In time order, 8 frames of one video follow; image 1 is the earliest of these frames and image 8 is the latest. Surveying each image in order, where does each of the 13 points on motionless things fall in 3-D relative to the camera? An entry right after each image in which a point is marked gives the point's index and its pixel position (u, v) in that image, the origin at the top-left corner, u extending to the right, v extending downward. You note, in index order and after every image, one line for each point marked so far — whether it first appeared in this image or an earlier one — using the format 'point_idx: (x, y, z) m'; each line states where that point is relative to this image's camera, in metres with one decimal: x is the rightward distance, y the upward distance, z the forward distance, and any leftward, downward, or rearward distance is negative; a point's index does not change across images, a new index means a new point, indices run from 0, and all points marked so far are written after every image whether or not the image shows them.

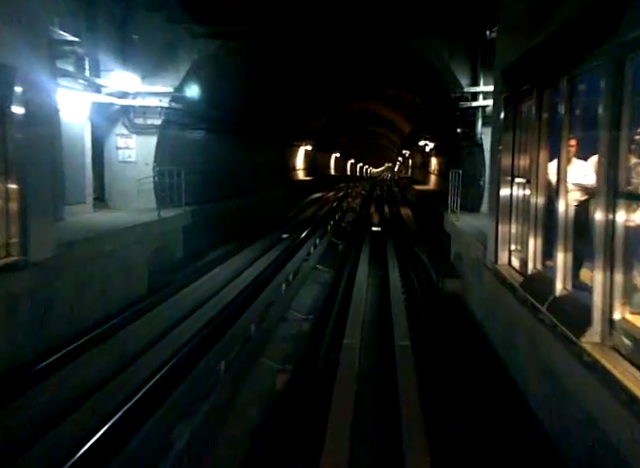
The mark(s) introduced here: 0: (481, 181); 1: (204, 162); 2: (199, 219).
0: (+3.4, +1.1, +9.8) m
1: (-3.1, +1.9, +12.6) m
2: (-2.8, +0.3, +10.5) m
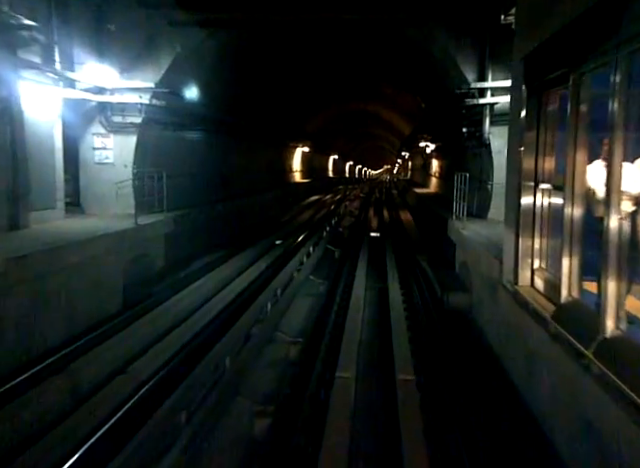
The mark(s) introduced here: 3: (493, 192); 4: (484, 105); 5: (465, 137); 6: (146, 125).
0: (+3.3, +1.0, +9.0) m
1: (-3.3, +1.8, +11.8) m
2: (-2.9, +0.2, +9.7) m
3: (+3.4, +0.8, +9.0) m
4: (+3.1, +2.4, +8.6) m
5: (+3.3, +2.2, +10.5) m
6: (-3.4, +2.1, +9.0) m
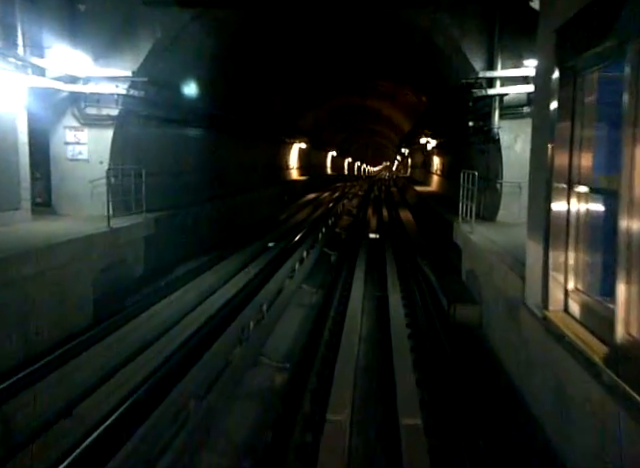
0: (+3.2, +0.9, +8.3) m
1: (-3.4, +1.7, +11.0) m
2: (-3.0, +0.1, +9.0) m
3: (+3.2, +0.7, +8.2) m
4: (+2.9, +2.3, +7.9) m
5: (+3.2, +2.1, +9.8) m
6: (-3.5, +2.1, +8.3) m
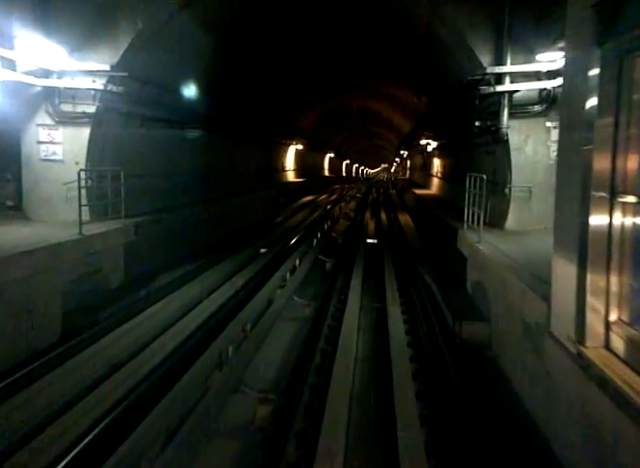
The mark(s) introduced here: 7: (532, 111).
0: (+3.1, +0.8, +7.7) m
1: (-3.5, +1.6, +10.4) m
2: (-3.1, 0.0, +8.3) m
3: (+3.1, +0.6, +7.6) m
4: (+2.9, +2.2, +7.2) m
5: (+3.1, +2.0, +9.2) m
6: (-3.6, +1.9, +7.6) m
7: (+3.3, +2.0, +7.4) m
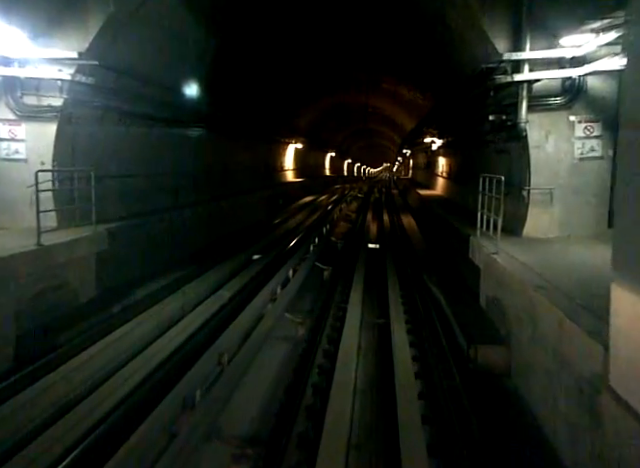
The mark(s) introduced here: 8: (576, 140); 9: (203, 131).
0: (+3.0, +0.6, +6.8) m
1: (-3.5, +1.5, +9.6) m
2: (-3.2, -0.1, +7.5) m
3: (+3.1, +0.5, +6.8) m
4: (+2.8, +2.1, +6.4) m
5: (+3.0, +1.9, +8.3) m
6: (-3.7, +1.8, +6.8) m
7: (+3.3, +1.8, +6.5) m
8: (+3.7, +1.4, +6.6) m
9: (-3.1, +2.7, +12.2) m
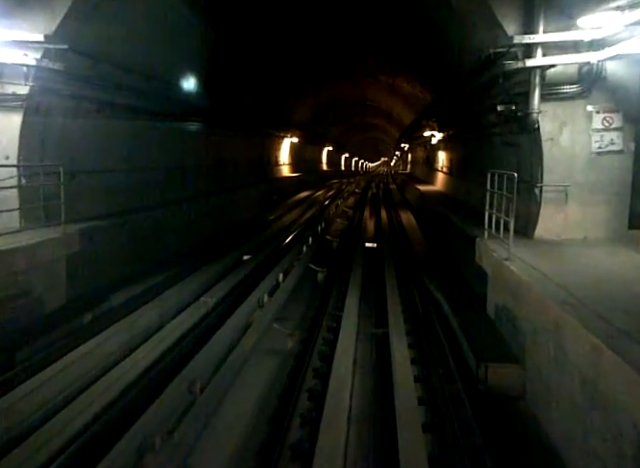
0: (+2.9, +0.6, +6.2) m
1: (-3.7, +1.5, +9.0) m
2: (-3.3, -0.1, +6.9) m
3: (+3.0, +0.5, +6.2) m
4: (+2.7, +2.1, +5.8) m
5: (+2.9, +1.9, +7.7) m
6: (-3.8, +1.8, +6.2) m
7: (+3.2, +1.8, +5.9) m
8: (+3.6, +1.3, +6.0) m
9: (-3.2, +2.7, +11.5) m
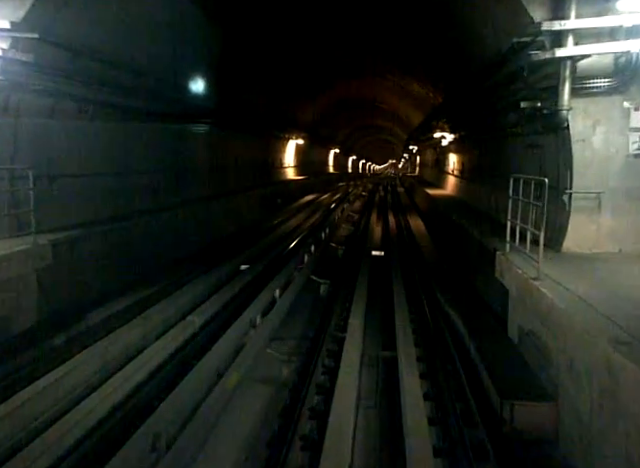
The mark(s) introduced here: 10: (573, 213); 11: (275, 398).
0: (+2.9, +0.5, +5.5) m
1: (-3.6, +1.4, +8.3) m
2: (-3.3, -0.3, +6.3) m
3: (+3.0, +0.3, +5.5) m
4: (+2.7, +1.9, +5.1) m
5: (+3.0, +1.7, +7.0) m
6: (-3.8, +1.7, +5.6) m
7: (+3.2, +1.7, +5.2) m
8: (+3.6, +1.2, +5.3) m
9: (-3.1, +2.6, +10.9) m
10: (+3.0, +0.2, +5.5) m
11: (-0.5, -1.7, +4.7) m
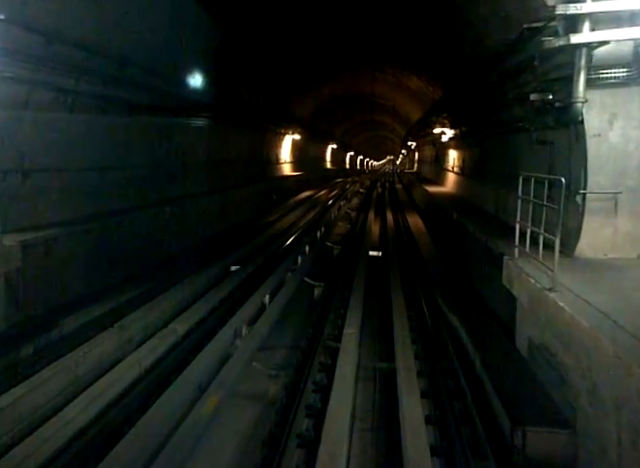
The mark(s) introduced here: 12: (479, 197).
0: (+2.9, +0.4, +5.1) m
1: (-3.7, +1.4, +7.9) m
2: (-3.4, -0.3, +5.8) m
3: (+2.9, +0.3, +5.0) m
4: (+2.6, +1.9, +4.6) m
5: (+2.9, +1.7, +6.6) m
6: (-3.8, +1.7, +5.1) m
7: (+3.1, +1.6, +4.8) m
8: (+3.5, +1.1, +4.9) m
9: (-3.2, +2.6, +10.5) m
10: (+2.9, +0.2, +5.1) m
11: (-0.5, -1.7, +4.2) m
12: (+3.7, +0.9, +10.8) m
